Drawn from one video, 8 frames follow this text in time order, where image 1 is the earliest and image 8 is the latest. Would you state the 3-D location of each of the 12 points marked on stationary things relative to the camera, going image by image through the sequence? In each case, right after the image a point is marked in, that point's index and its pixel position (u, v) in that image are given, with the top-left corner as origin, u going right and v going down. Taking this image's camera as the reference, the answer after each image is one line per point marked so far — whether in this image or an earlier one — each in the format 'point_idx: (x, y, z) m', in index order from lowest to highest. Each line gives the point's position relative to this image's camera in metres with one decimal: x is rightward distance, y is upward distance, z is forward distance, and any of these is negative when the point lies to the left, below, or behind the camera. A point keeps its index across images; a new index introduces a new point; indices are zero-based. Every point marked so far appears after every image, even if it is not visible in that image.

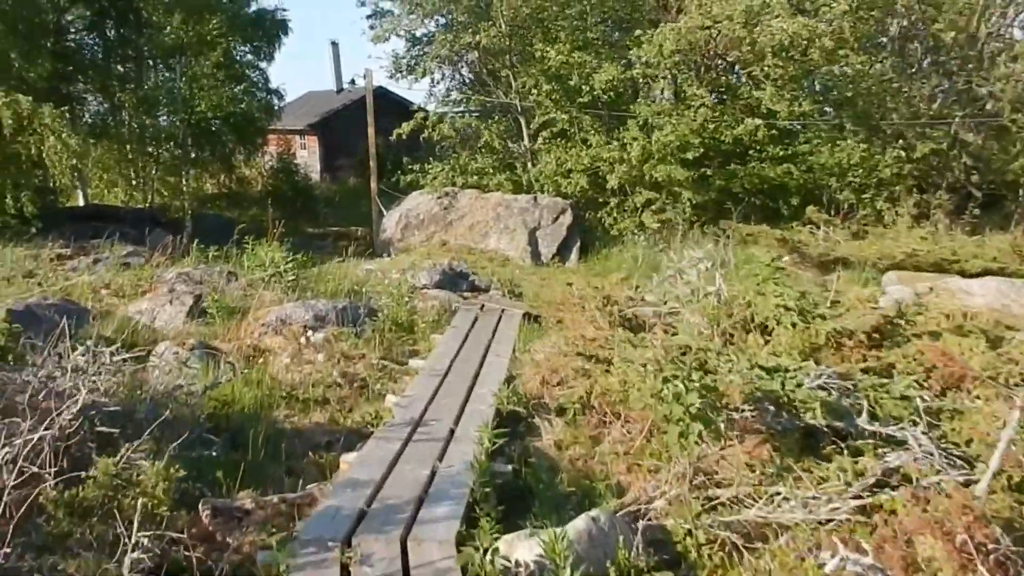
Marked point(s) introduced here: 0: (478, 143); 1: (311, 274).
0: (-0.5, +2.4, +13.8) m
1: (-1.9, +0.1, +8.2) m
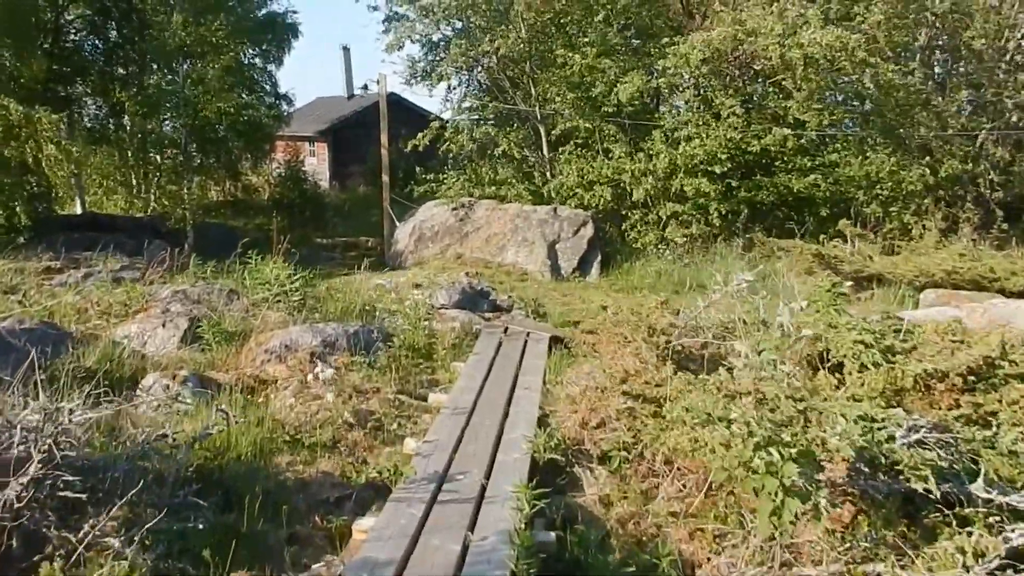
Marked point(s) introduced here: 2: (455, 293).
0: (-0.2, +2.1, +13.3) m
1: (-1.7, 0.0, +7.7) m
2: (-0.5, 0.0, +7.3) m
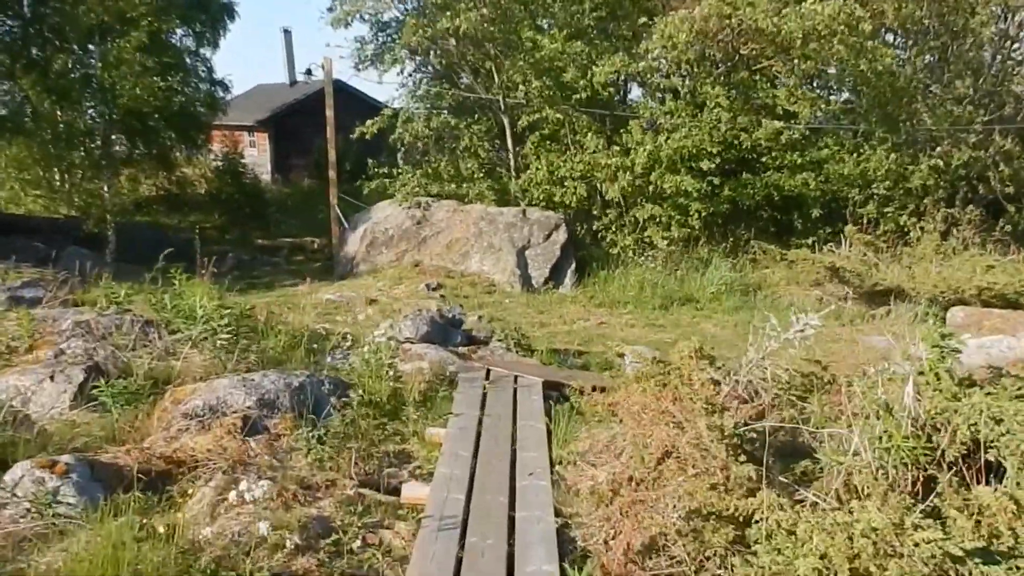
0: (-0.8, +2.0, +12.0) m
1: (-1.9, -0.3, +6.4) m
2: (-0.6, -0.2, +6.0) m
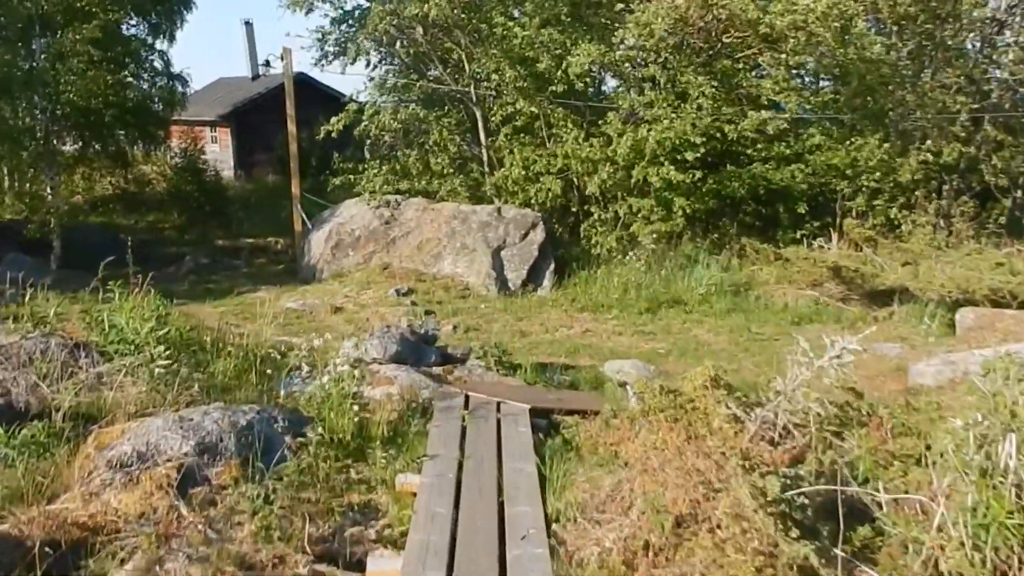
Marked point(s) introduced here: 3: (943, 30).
0: (-1.1, +1.9, +11.3) m
1: (-2.0, -0.4, +5.7) m
2: (-0.7, -0.3, +5.4) m
3: (+5.4, +3.2, +10.6) m
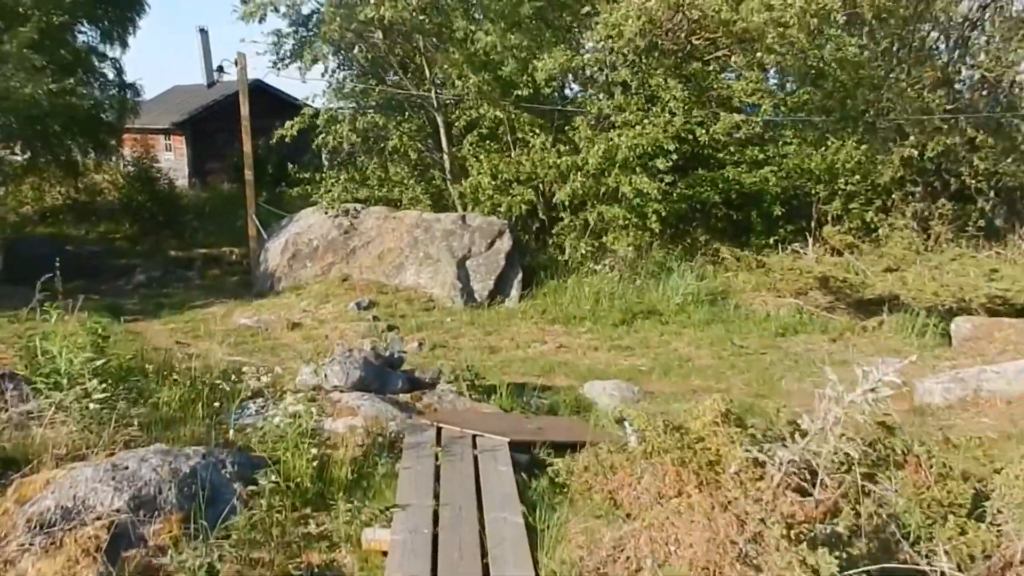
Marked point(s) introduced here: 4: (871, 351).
0: (-1.6, +1.8, +10.8) m
1: (-2.2, -0.5, +5.1) m
2: (-0.9, -0.4, +4.9) m
3: (+4.9, +3.2, +10.4) m
4: (+2.7, -0.5, +6.4) m
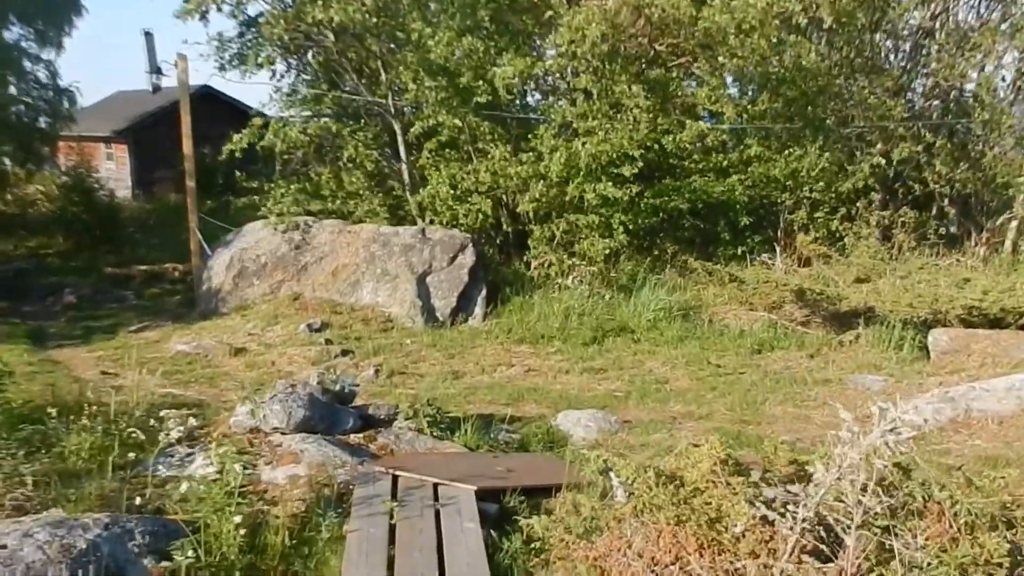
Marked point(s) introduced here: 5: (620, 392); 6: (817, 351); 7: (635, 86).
0: (-2.1, +1.6, +10.3) m
1: (-2.4, -0.7, +4.5) m
2: (-1.1, -0.6, +4.3) m
3: (+4.4, +3.0, +10.2) m
4: (+2.5, -0.6, +6.1) m
5: (+0.7, -0.7, +5.7) m
6: (+2.4, -0.5, +6.6) m
7: (+1.3, +2.2, +9.0) m
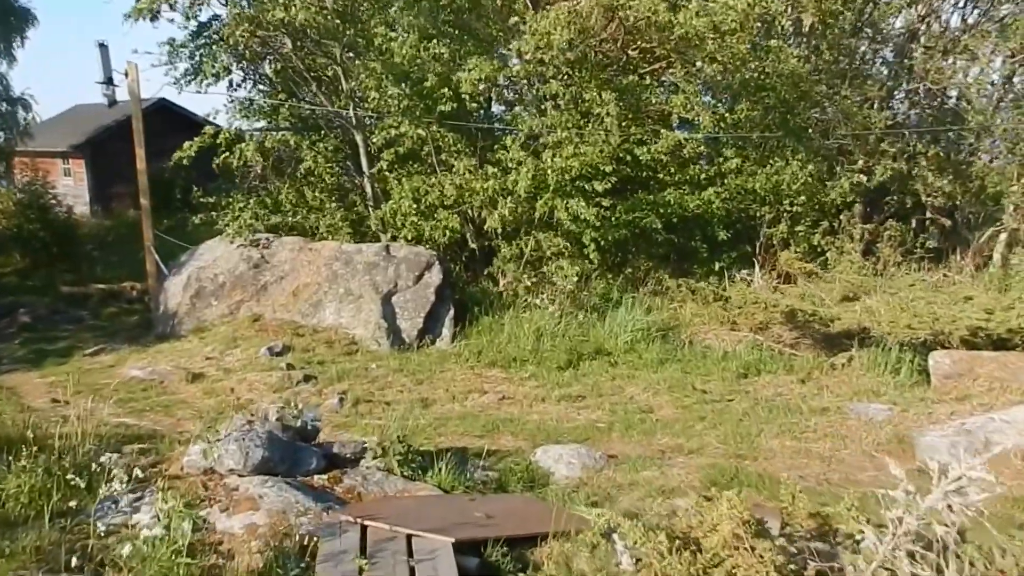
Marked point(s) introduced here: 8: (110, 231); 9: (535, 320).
0: (-2.4, +1.3, +9.9) m
1: (-2.5, -0.8, +4.1) m
2: (-1.2, -0.7, +3.9) m
3: (+4.1, +2.8, +10.1) m
4: (+2.3, -0.7, +5.8) m
5: (+0.6, -0.8, +5.3) m
6: (+2.2, -0.7, +6.3) m
7: (+1.0, +1.9, +8.7) m
8: (-7.5, +1.0, +15.8) m
9: (+0.2, -0.3, +8.1) m
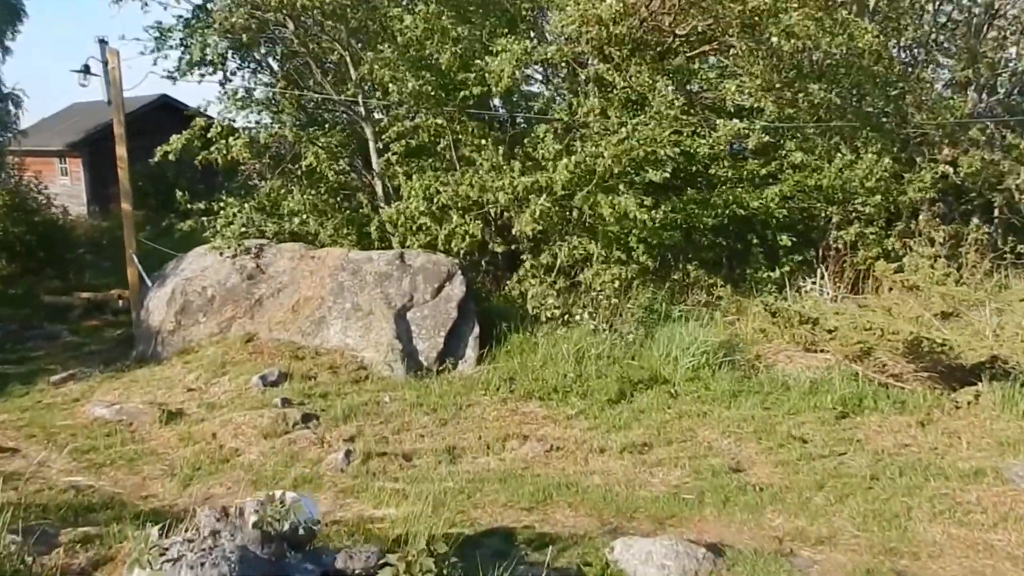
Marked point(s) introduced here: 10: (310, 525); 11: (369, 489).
0: (-2.2, +1.2, +8.6) m
1: (-2.2, -1.0, +2.9) m
2: (-0.9, -0.9, +2.7) m
3: (+4.3, +2.8, +8.8) m
4: (+2.6, -0.8, +4.6) m
5: (+0.9, -1.0, +4.1) m
6: (+2.5, -0.8, +5.1) m
7: (+1.3, +1.9, +7.5) m
8: (-7.2, +0.8, +14.6) m
9: (+0.5, -0.4, +6.9) m
10: (-0.8, -0.9, +3.2) m
11: (-0.8, -1.0, +4.5) m
